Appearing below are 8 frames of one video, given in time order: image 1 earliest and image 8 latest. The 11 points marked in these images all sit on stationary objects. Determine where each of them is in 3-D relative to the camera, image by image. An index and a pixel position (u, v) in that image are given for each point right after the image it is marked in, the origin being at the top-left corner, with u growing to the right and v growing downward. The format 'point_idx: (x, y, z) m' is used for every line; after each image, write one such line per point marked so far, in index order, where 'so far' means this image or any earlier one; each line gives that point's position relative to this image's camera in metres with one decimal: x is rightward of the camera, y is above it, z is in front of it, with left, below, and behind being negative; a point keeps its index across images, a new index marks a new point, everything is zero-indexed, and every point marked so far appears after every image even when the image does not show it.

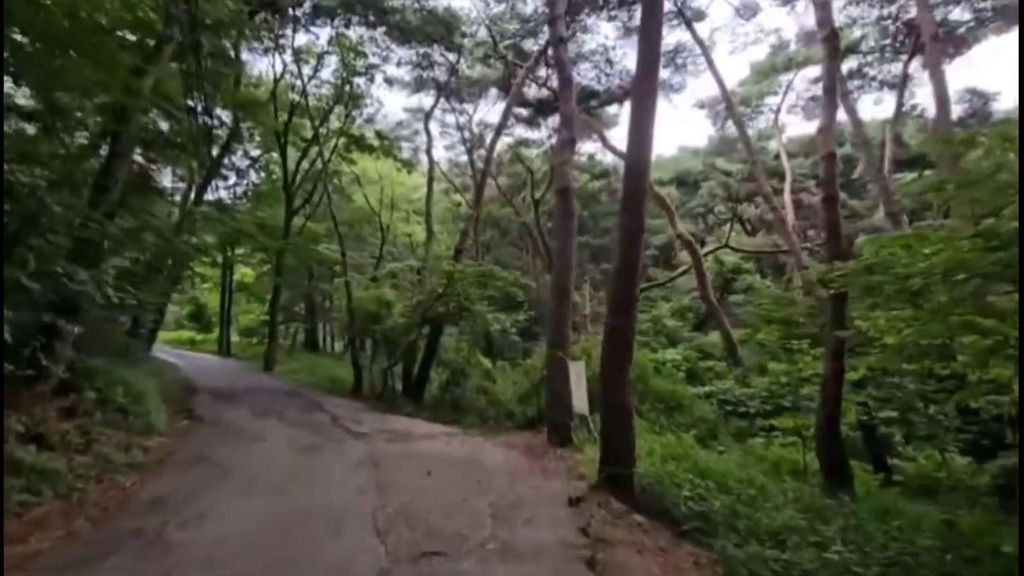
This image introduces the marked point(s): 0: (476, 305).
0: (-1.1, -0.5, +16.0) m
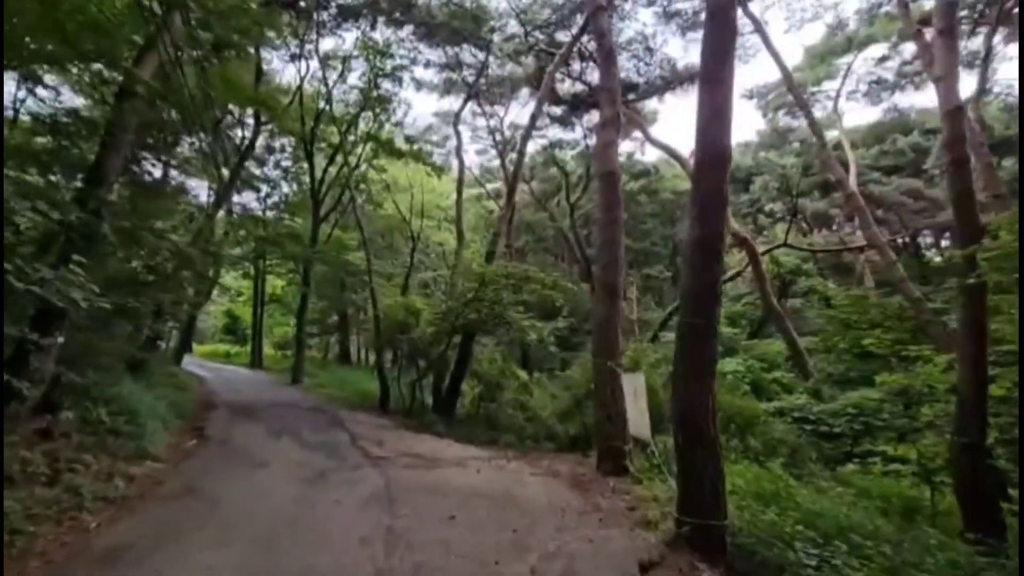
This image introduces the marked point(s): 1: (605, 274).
0: (0.0, -0.7, +14.5) m
1: (+1.7, +0.3, +9.7) m
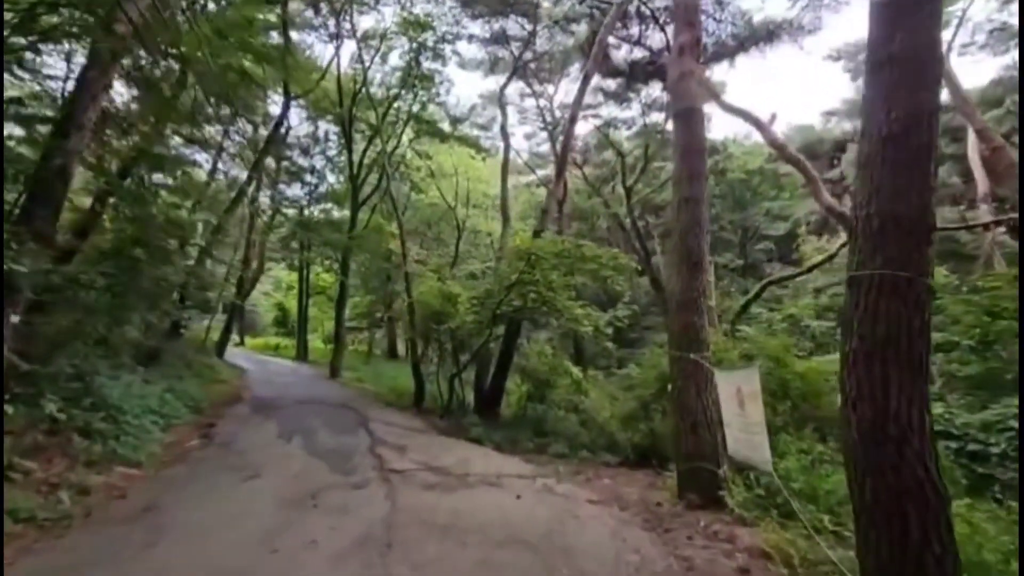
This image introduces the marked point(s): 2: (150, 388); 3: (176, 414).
0: (+1.2, -0.2, +12.4) m
1: (+2.5, +0.7, +7.4) m
2: (-7.2, -2.0, +10.1) m
3: (-6.7, -2.5, +10.2) m
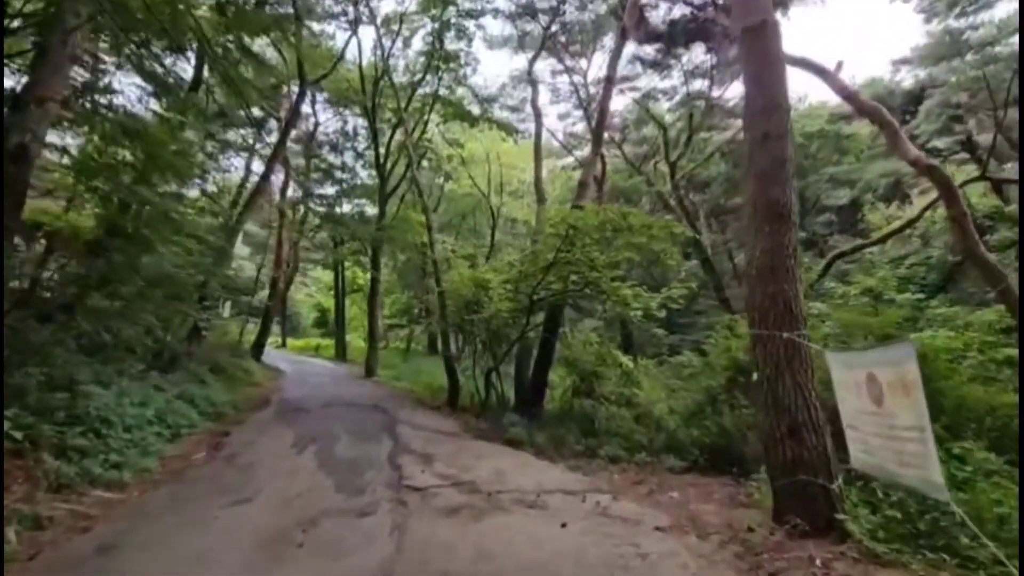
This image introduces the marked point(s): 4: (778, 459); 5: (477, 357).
0: (+2.0, +0.3, +10.9) m
1: (+2.8, +1.2, +5.8) m
2: (-6.5, -2.0, +9.3) m
3: (-5.9, -2.5, +9.4) m
4: (+2.7, -1.8, +5.2) m
5: (-0.9, -1.8, +13.7) m
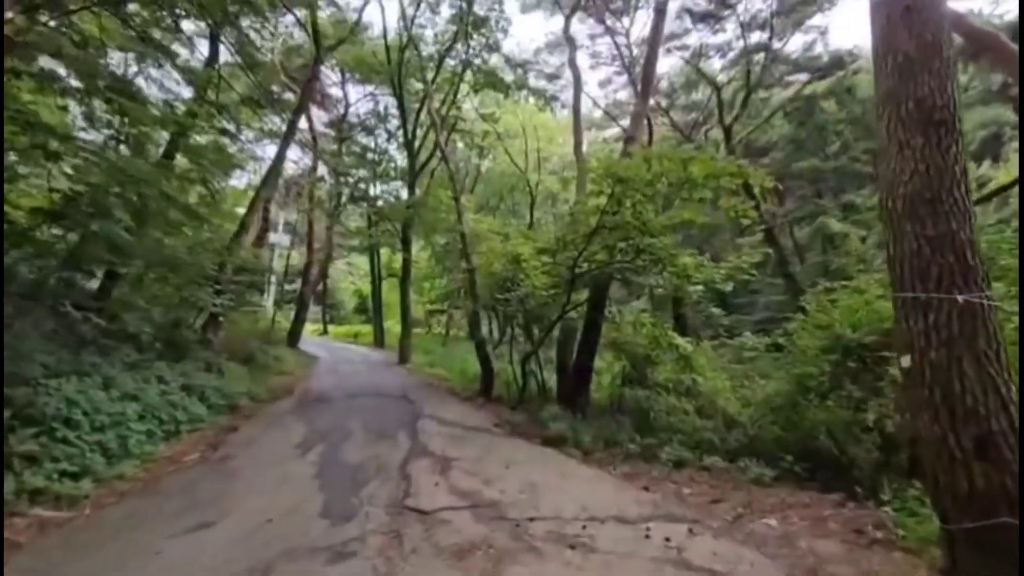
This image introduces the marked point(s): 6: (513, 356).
0: (+2.7, +0.8, +9.2) m
1: (+3.0, +1.6, +4.0) m
2: (-5.8, -1.6, +8.3) m
3: (-5.3, -2.1, +8.4) m
4: (+2.9, -1.4, +3.4) m
5: (0.0, -1.2, +12.2) m
6: (0.0, -1.7, +12.3) m
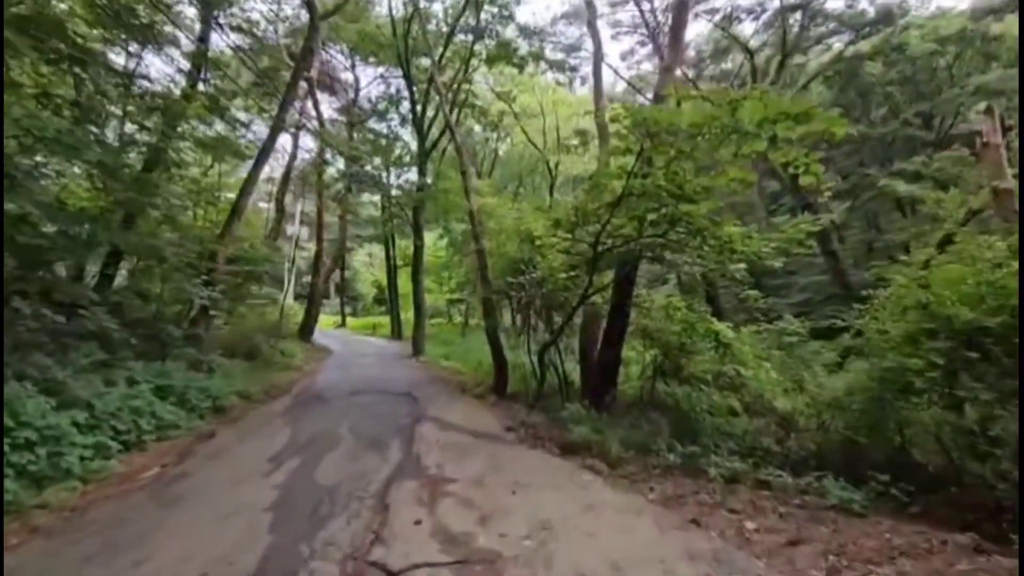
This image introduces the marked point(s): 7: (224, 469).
0: (+2.9, +1.2, +7.7) m
1: (+3.0, +1.8, +2.5) m
2: (-5.7, -1.5, +7.3) m
3: (-5.1, -2.0, +7.3) m
4: (+2.9, -1.1, +2.0) m
5: (+0.4, -0.9, +10.9) m
6: (+0.4, -1.3, +11.1) m
7: (-3.3, -2.1, +5.9) m
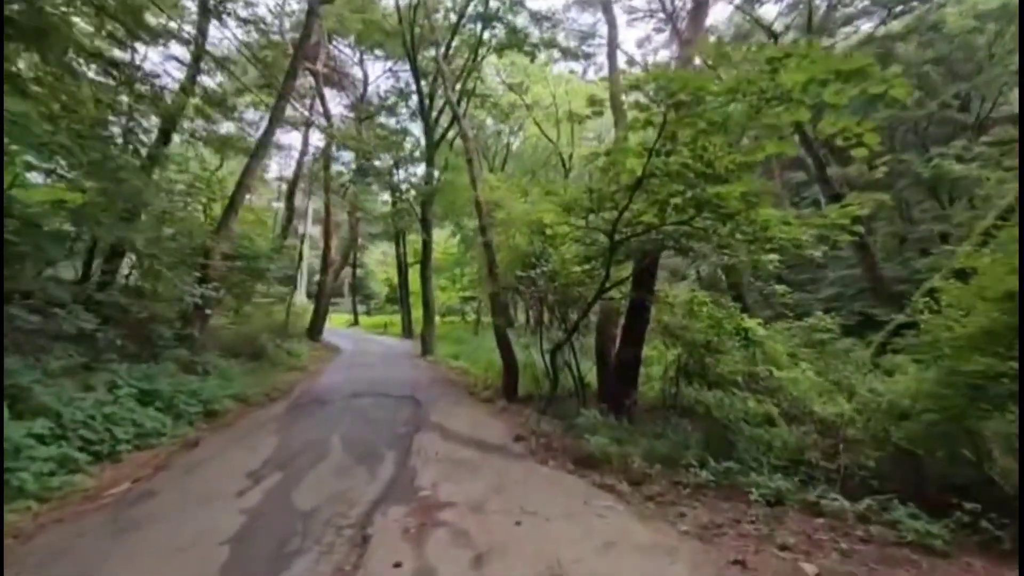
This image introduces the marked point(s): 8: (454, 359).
0: (+3.0, +1.3, +6.9) m
1: (+2.9, +1.9, +1.7) m
2: (-5.5, -1.4, +6.8) m
3: (-5.0, -1.9, +6.8) m
4: (+2.8, -1.0, +1.2) m
5: (+0.6, -0.8, +10.2) m
6: (+0.6, -1.2, +10.3) m
7: (-3.3, -2.1, +5.3) m
8: (-1.9, -2.3, +16.5) m
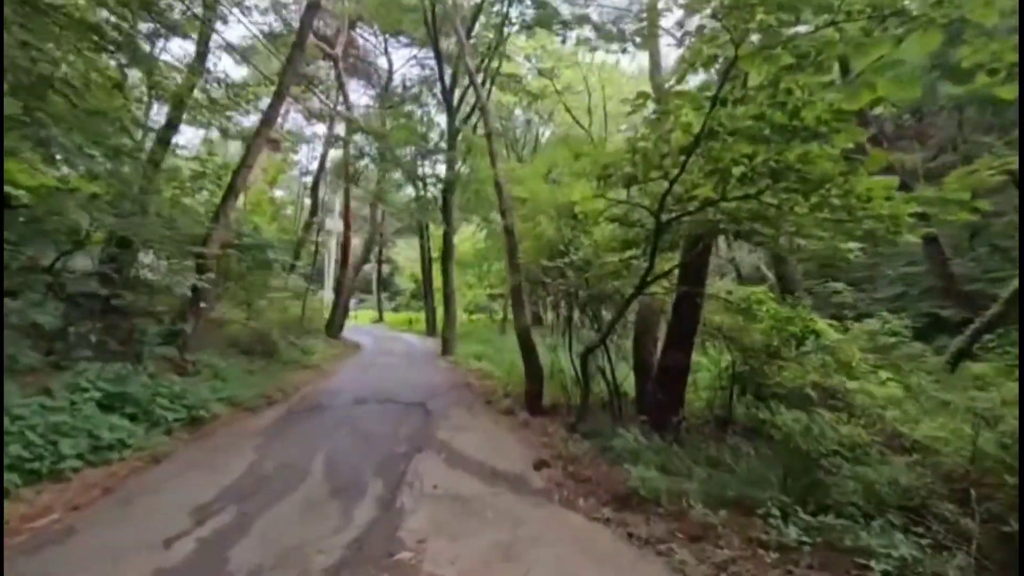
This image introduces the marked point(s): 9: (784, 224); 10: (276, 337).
0: (+3.2, +1.4, +5.4) m
1: (+2.8, +2.0, +0.2) m
2: (-5.3, -1.3, +5.8) m
3: (-4.8, -1.8, +5.7) m
4: (+2.7, -1.0, -0.3) m
5: (+1.0, -0.7, +8.8) m
6: (+1.1, -1.1, +9.0) m
7: (-3.1, -1.9, +4.2) m
8: (-1.1, -2.2, +15.3) m
9: (+3.2, +0.8, +6.0) m
10: (-6.6, -1.4, +14.1) m
